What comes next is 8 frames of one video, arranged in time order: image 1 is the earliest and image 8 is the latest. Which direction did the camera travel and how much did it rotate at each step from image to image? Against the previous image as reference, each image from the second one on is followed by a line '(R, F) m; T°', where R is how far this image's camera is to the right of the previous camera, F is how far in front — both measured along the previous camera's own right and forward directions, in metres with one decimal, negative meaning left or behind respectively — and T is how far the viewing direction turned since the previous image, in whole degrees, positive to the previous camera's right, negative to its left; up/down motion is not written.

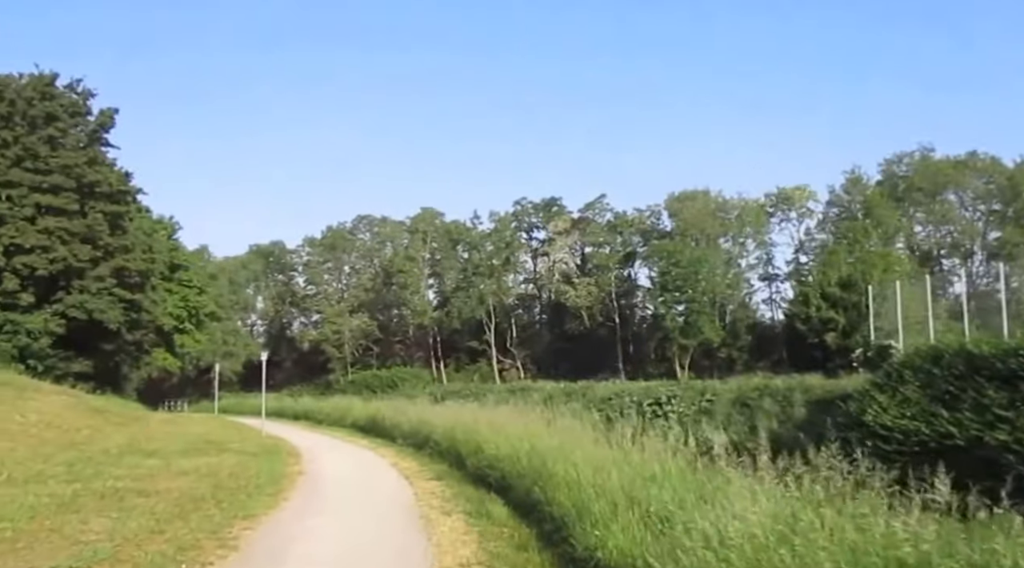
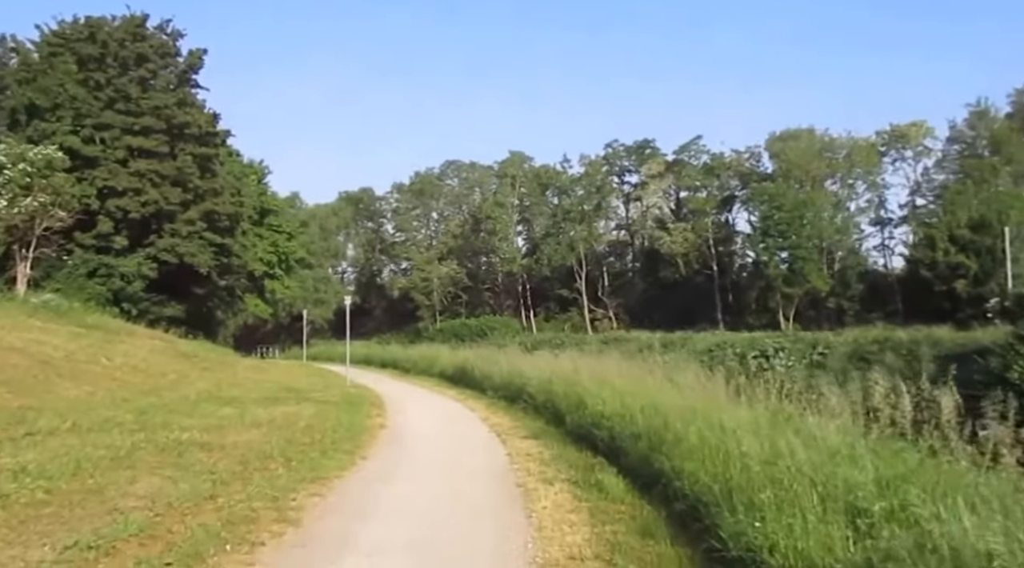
(-0.4, +2.4) m; -6°
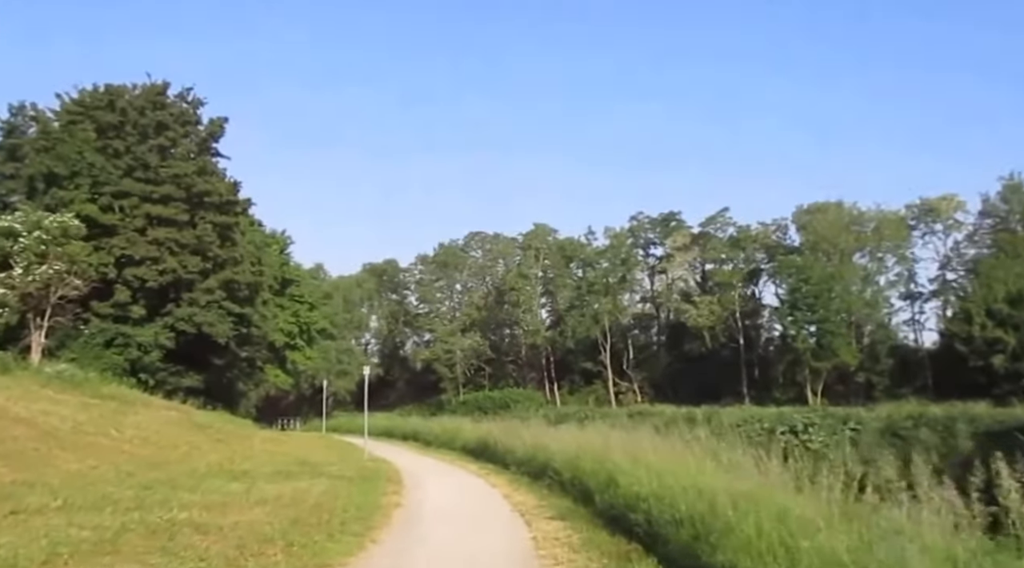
(0.0, +1.0) m; -2°
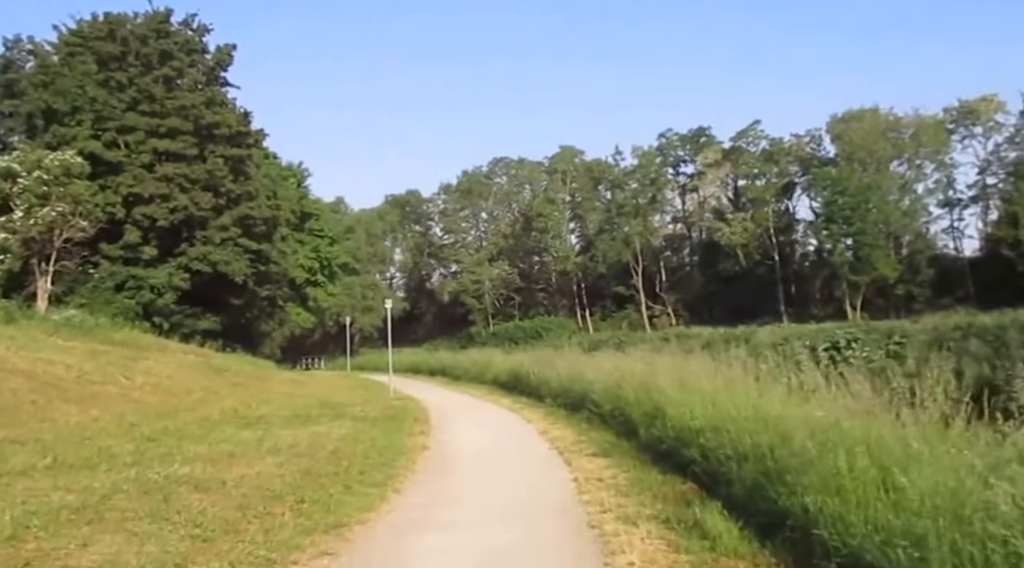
(0.0, +1.7) m; -2°
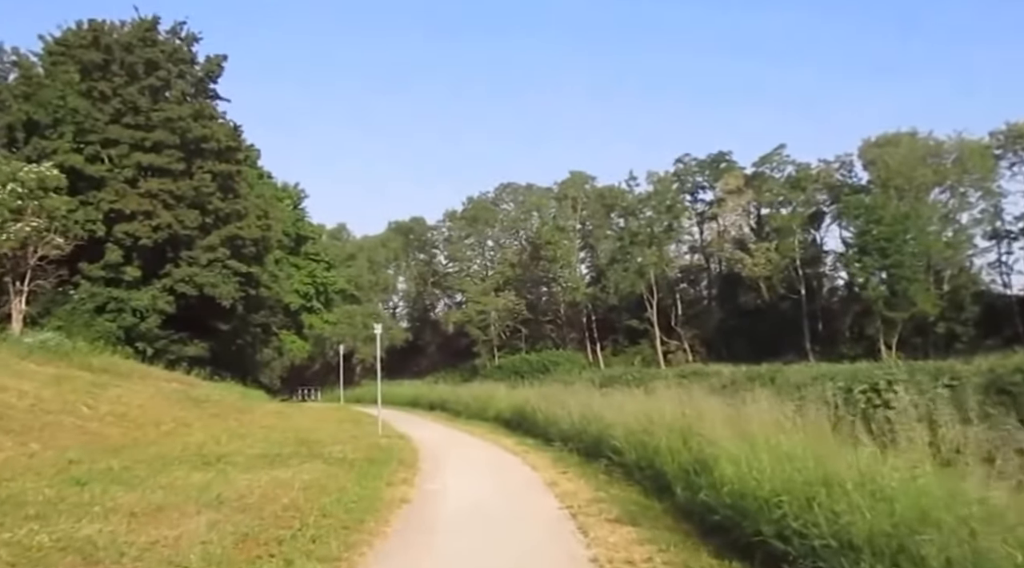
(+0.1, +2.6) m; -1°
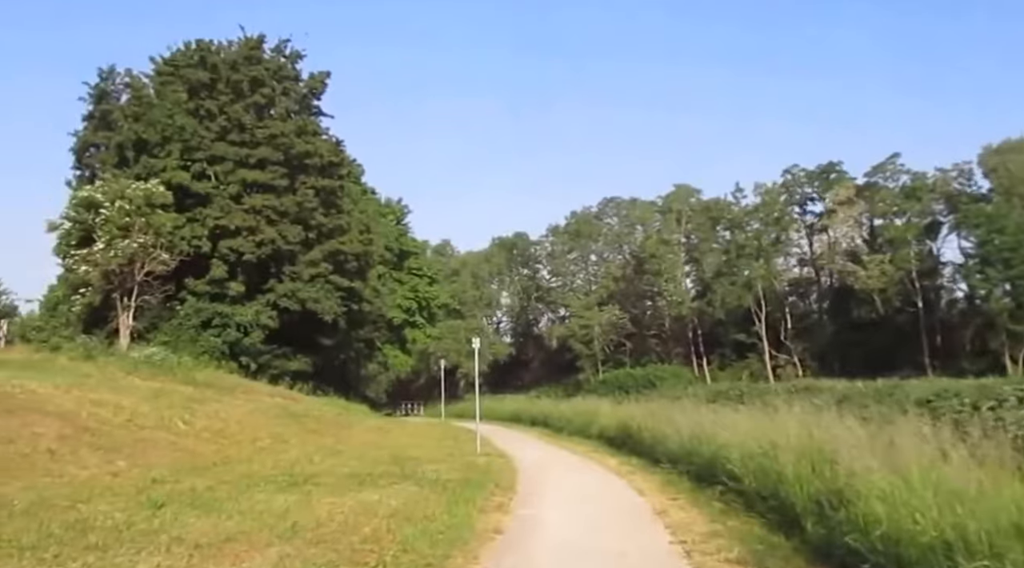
(0.0, +1.3) m; -7°
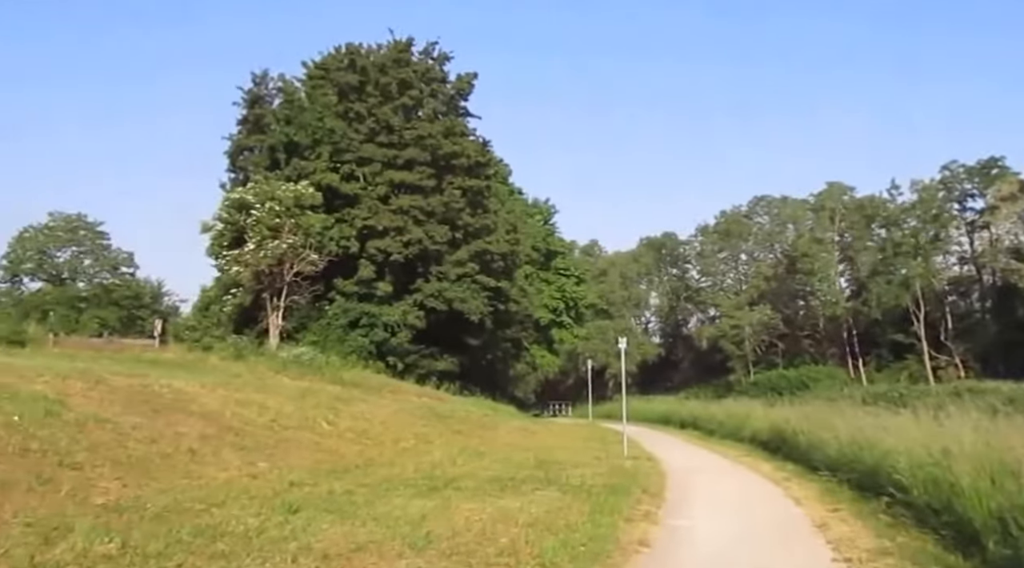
(0.0, +1.0) m; -11°
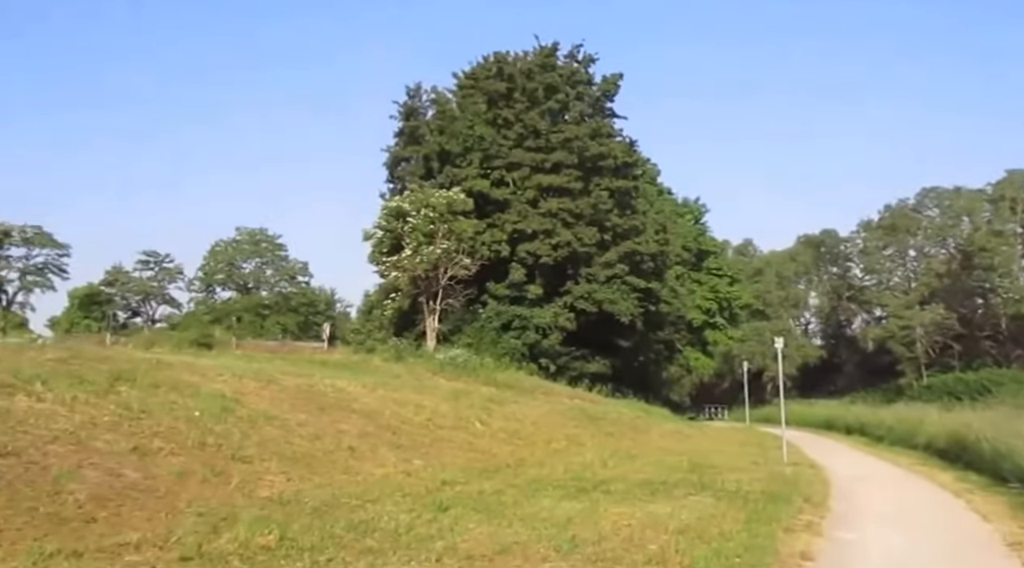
(+0.1, 0.0) m; -11°
